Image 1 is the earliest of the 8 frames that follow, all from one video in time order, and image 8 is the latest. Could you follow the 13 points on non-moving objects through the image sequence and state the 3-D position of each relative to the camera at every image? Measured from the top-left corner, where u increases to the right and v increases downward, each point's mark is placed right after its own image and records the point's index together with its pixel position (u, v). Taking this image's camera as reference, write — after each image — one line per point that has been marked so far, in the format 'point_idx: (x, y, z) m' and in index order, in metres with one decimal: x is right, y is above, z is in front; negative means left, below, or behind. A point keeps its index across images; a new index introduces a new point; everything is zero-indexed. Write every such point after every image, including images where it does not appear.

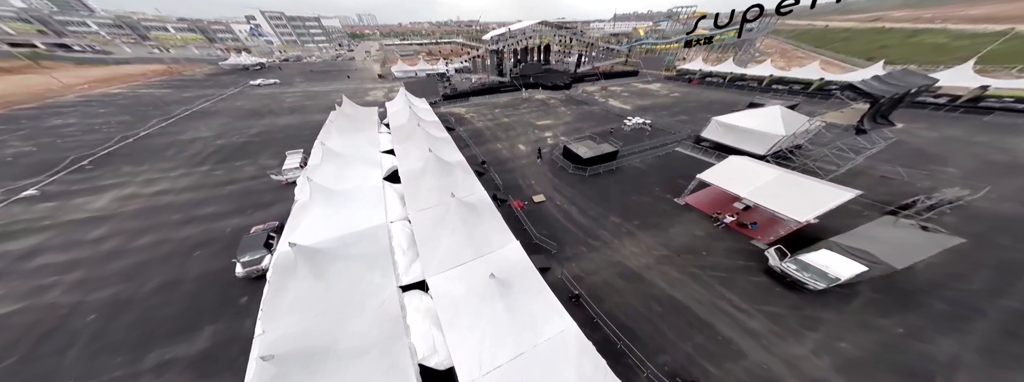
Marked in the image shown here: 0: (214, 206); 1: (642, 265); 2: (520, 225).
0: (-23.6, -1.1, +16.5) m
1: (+9.4, -5.2, +15.2) m
2: (+0.9, -3.0, +18.2) m
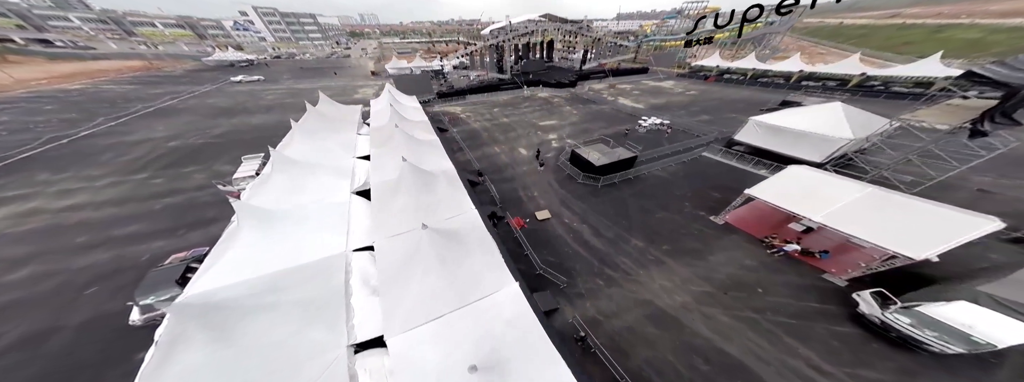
0: (-23.7, -2.1, +13.2) m
1: (+9.3, -6.4, +11.7) m
2: (+0.7, -4.1, +14.8) m
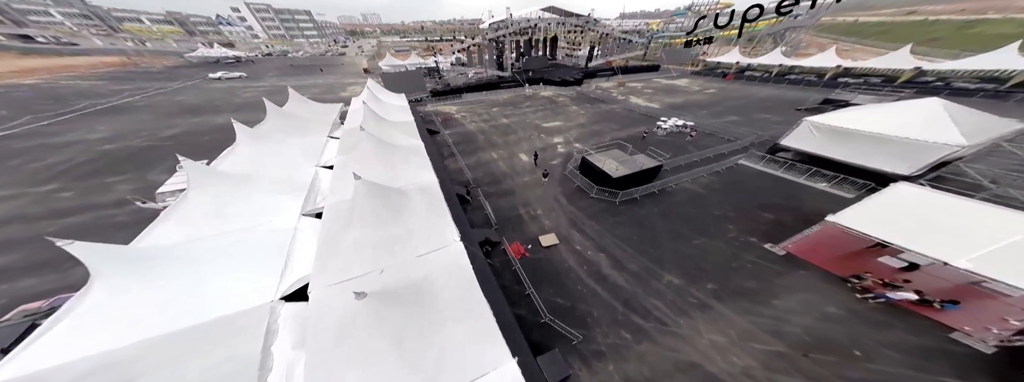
0: (-23.9, -3.1, +10.0) m
1: (+9.1, -7.5, +8.3) m
2: (+0.6, -5.2, +11.5) m
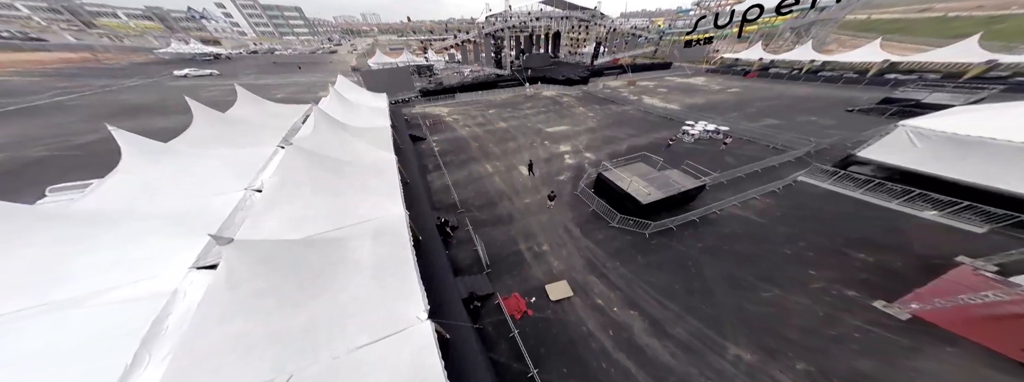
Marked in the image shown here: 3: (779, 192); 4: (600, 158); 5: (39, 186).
0: (-24.0, -4.7, +6.4) m
1: (+9.0, -9.1, +4.7) m
2: (+0.4, -6.8, +7.8) m
3: (+15.9, -0.2, +12.6) m
4: (+7.0, +2.5, +17.2) m
5: (-26.2, +0.3, +11.8) m
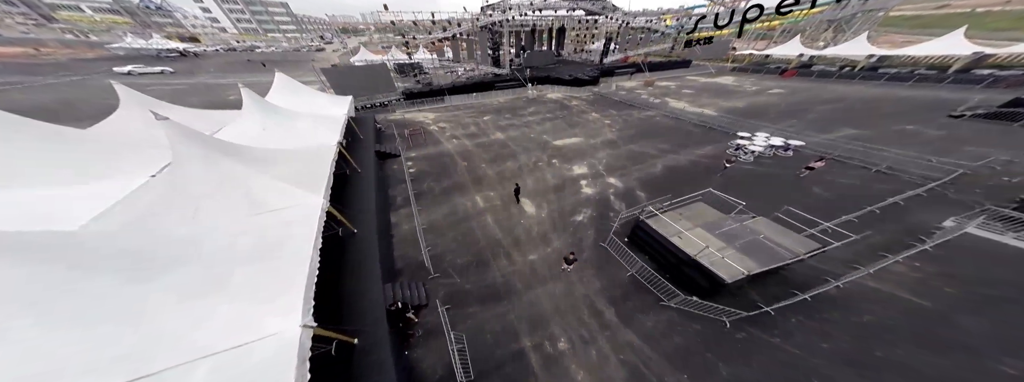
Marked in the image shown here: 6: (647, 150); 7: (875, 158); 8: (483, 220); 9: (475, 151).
0: (-24.1, -7.0, +1.9) m
1: (+8.9, -11.4, +0.2) m
2: (+0.4, -9.1, +3.3) m
3: (+15.8, -2.4, +8.1) m
4: (+6.9, +0.2, +12.8) m
5: (-26.3, -2.1, +7.3) m
6: (+9.8, +2.9, +15.1) m
7: (+20.3, +1.8, +11.8) m
8: (-1.4, -1.4, +11.2) m
9: (-2.8, +3.1, +16.2) m
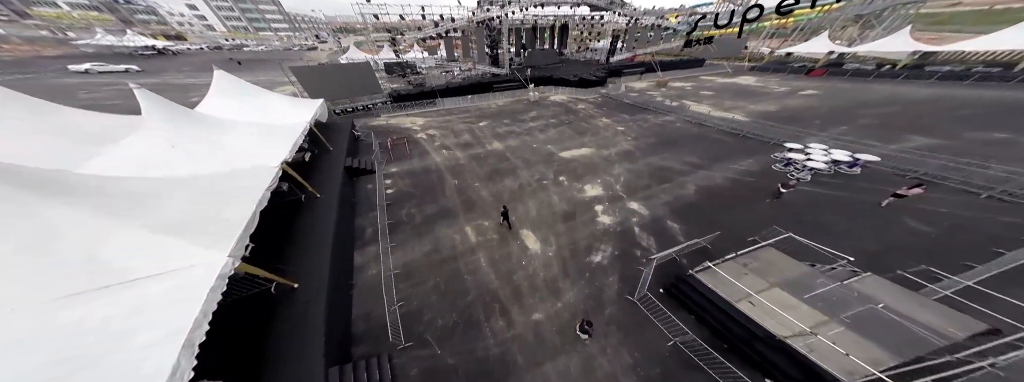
0: (-24.1, -8.3, -0.6) m
1: (+8.9, -12.7, -2.3) m
2: (+0.3, -10.4, +0.9) m
3: (+15.8, -3.7, +5.6) m
4: (+6.9, -1.1, +10.3) m
5: (-26.3, -3.4, +4.9) m
6: (+9.7, +1.6, +12.6) m
7: (+20.3, +0.5, +9.3) m
8: (-1.5, -2.7, +8.7) m
9: (-2.8, +1.8, +13.7) m
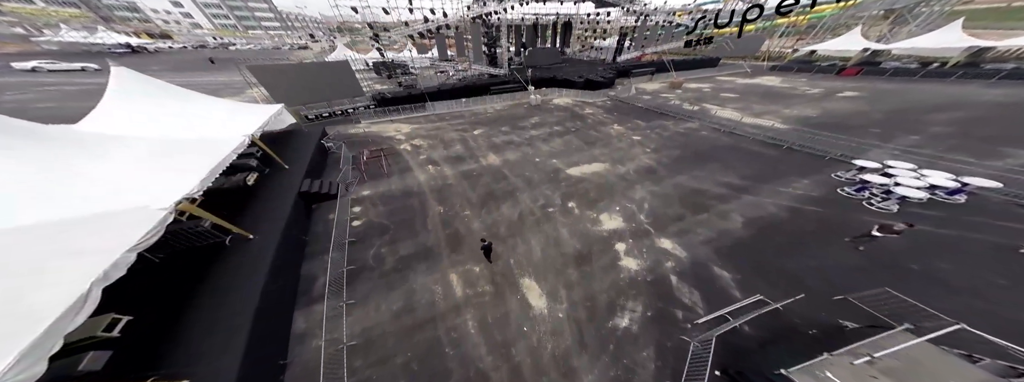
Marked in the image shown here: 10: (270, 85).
0: (-24.2, -9.7, -2.9) m
1: (+8.8, -14.0, -4.7) m
2: (+0.2, -11.7, -1.5) m
3: (+15.7, -5.0, +3.3) m
4: (+6.8, -2.5, +7.9) m
5: (-26.4, -4.8, +2.5) m
6: (+9.6, +0.3, +10.3) m
7: (+20.2, -0.8, +7.0) m
8: (-1.6, -4.1, +6.3) m
9: (-2.9, +0.4, +11.4) m
10: (-17.8, +8.4, +16.5) m
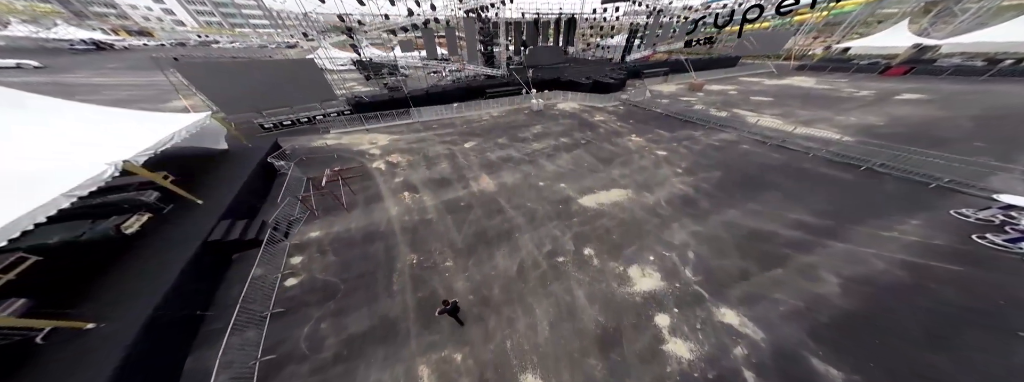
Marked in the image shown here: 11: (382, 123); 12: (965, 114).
0: (-24.3, -11.2, -5.5) m
1: (+8.7, -15.4, -7.3) m
2: (+0.2, -13.2, -4.1) m
3: (+15.6, -6.5, +0.6) m
4: (+6.7, -4.0, +5.3) m
5: (-26.5, -6.4, 0.0) m
6: (+9.5, -1.2, +7.6) m
7: (+20.1, -2.3, +4.3) m
8: (-1.7, -5.6, +3.7) m
9: (-3.0, -1.1, +8.8) m
10: (-17.9, +6.8, +13.9) m
11: (-9.5, +5.1, +15.7) m
12: (+24.6, +3.9, +11.9) m
